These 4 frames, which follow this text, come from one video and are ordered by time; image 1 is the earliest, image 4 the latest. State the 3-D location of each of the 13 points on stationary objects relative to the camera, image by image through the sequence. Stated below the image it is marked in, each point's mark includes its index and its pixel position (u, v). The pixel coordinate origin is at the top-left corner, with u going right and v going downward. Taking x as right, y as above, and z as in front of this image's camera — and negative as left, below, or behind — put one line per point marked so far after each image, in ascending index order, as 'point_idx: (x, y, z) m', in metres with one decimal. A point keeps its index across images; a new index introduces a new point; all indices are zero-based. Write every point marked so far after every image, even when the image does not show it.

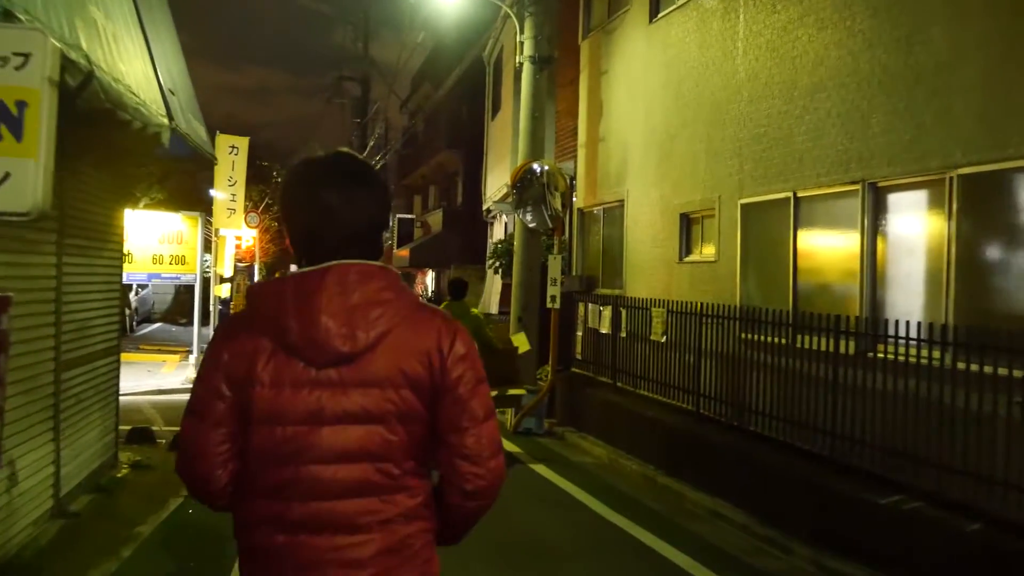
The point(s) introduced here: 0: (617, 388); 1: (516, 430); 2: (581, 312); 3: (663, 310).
0: (+1.1, -1.1, +12.3) m
1: (0.0, -1.7, +13.1) m
2: (+0.8, -0.3, +13.5) m
3: (+1.4, -0.2, +11.0) m
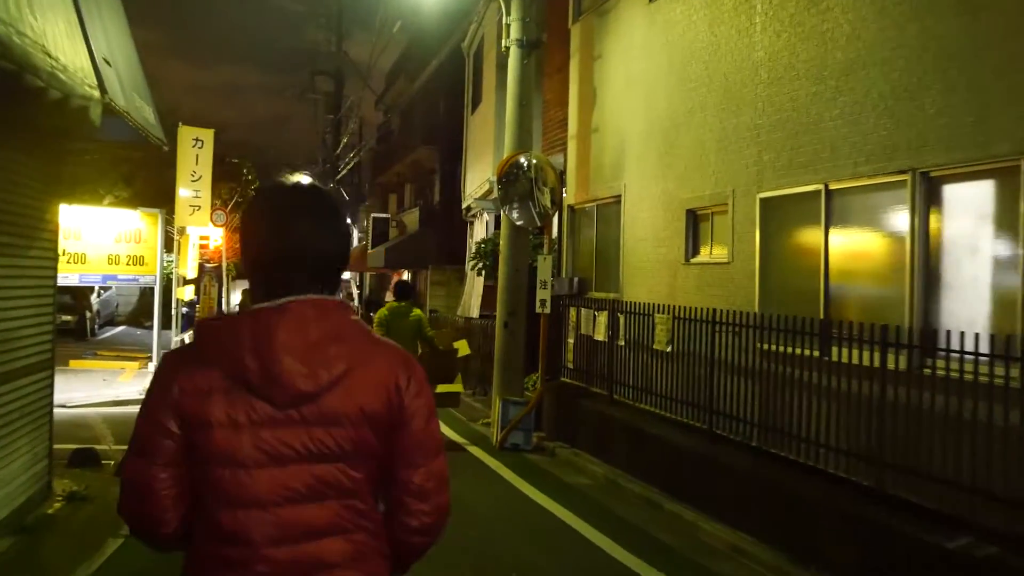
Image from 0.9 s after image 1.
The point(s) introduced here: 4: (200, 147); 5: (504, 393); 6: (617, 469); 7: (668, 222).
0: (+1.0, -1.1, +11.3) m
1: (-0.1, -1.7, +12.0) m
2: (+0.7, -0.3, +12.4) m
3: (+1.4, -0.2, +9.9) m
4: (-4.9, +2.2, +17.7) m
5: (-0.1, -1.2, +12.6) m
6: (+1.0, -1.7, +10.5) m
7: (+1.4, +0.6, +10.5) m
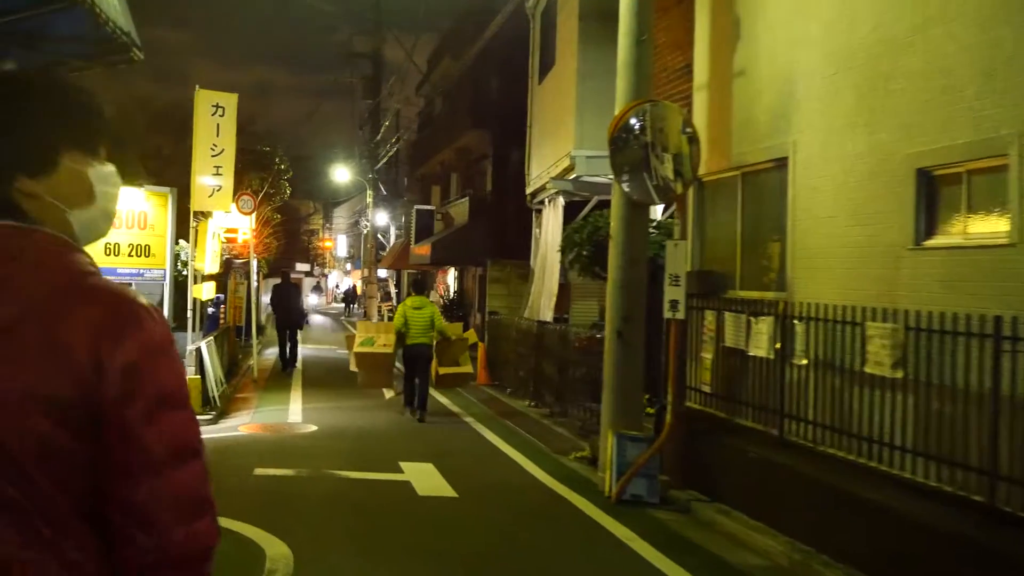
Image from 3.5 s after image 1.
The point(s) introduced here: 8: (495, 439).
0: (+1.9, -1.1, +8.1) m
1: (+0.8, -1.7, +8.9) m
2: (+1.6, -0.3, +9.3) m
3: (+2.2, -0.2, +6.7) m
4: (-3.8, +2.2, +14.6) m
5: (+0.9, -1.2, +9.4) m
6: (+1.9, -1.7, +7.4) m
7: (+2.3, +0.6, +7.4) m
8: (-0.2, -1.7, +12.6) m
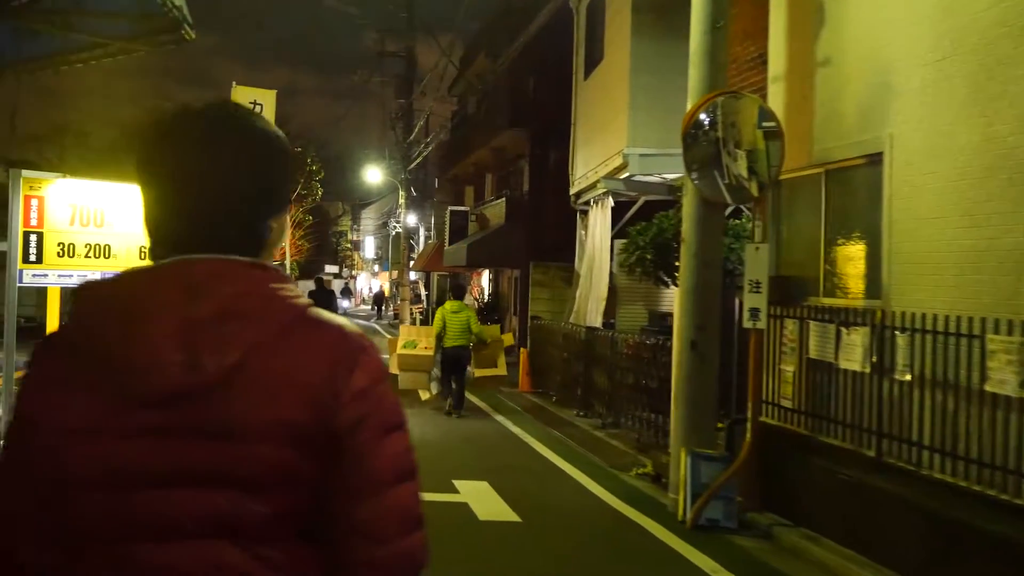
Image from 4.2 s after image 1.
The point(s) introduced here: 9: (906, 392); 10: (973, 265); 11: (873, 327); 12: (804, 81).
0: (+2.4, -1.2, +7.4) m
1: (+1.3, -1.7, +8.2) m
2: (+2.1, -0.3, +8.6) m
3: (+2.7, -0.3, +6.0) m
4: (-3.1, +2.2, +14.1) m
5: (+1.4, -1.2, +8.7) m
6: (+2.3, -1.7, +6.7) m
7: (+2.8, +0.6, +6.6) m
8: (+0.4, -1.7, +11.9) m
9: (+2.5, -0.7, +7.2) m
10: (+2.7, +0.1, +6.7) m
11: (+2.4, -0.3, +7.4) m
12: (+2.3, +1.6, +8.9) m
